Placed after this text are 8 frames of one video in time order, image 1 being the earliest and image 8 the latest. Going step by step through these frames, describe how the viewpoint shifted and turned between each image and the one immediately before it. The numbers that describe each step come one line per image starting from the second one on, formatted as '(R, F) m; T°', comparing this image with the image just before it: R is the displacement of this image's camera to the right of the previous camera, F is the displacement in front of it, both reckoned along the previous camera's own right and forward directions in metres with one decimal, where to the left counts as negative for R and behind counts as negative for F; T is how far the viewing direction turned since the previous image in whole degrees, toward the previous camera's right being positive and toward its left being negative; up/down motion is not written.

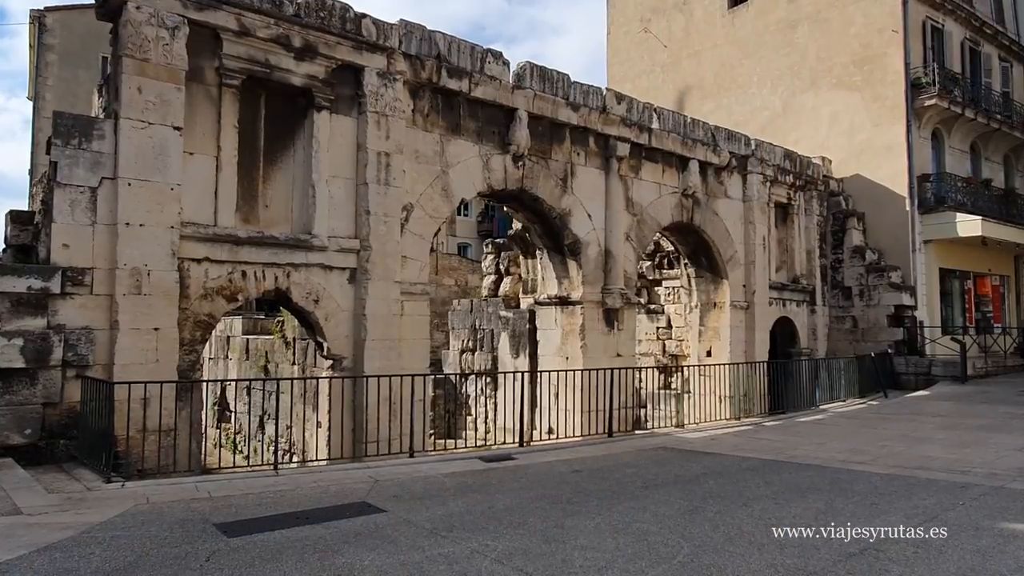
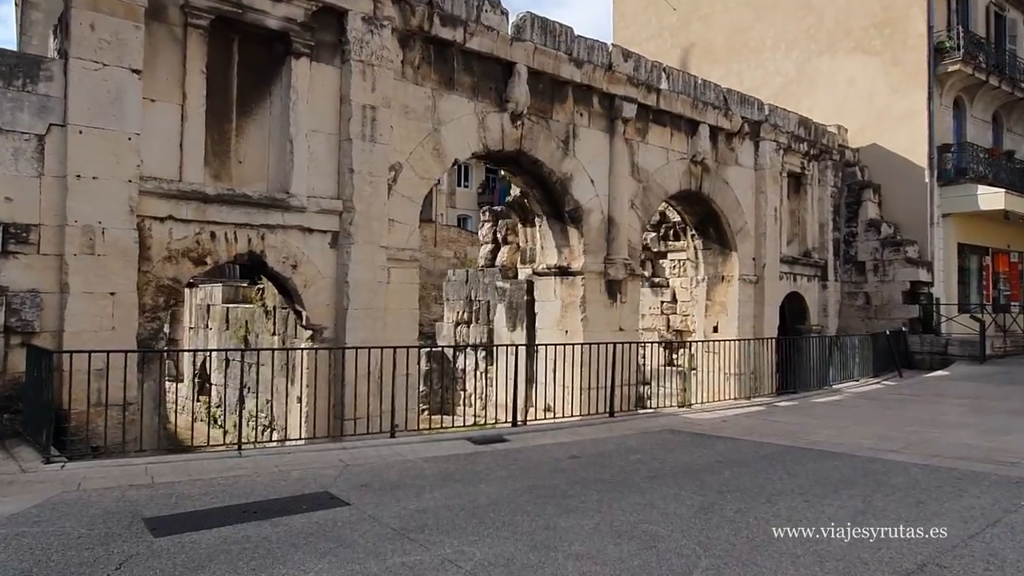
(+0.1, +0.7) m; 0°
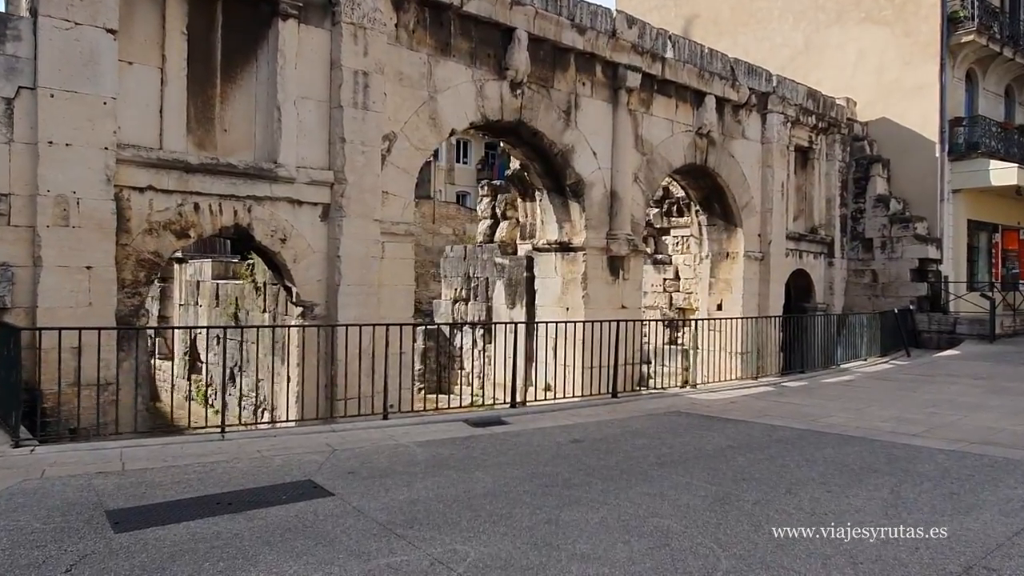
(0.0, +0.4) m; 0°
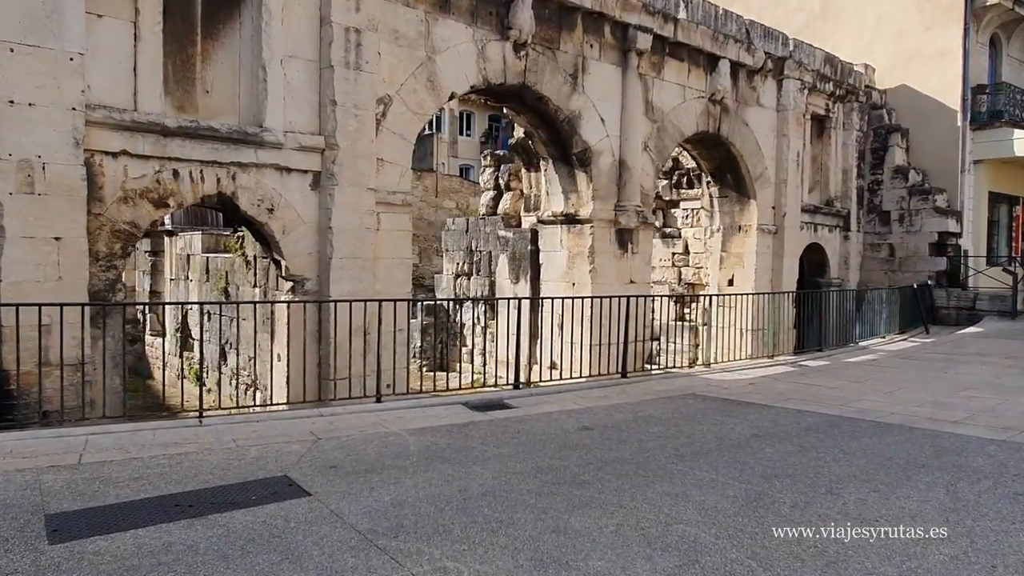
(0.0, +0.5) m; 0°
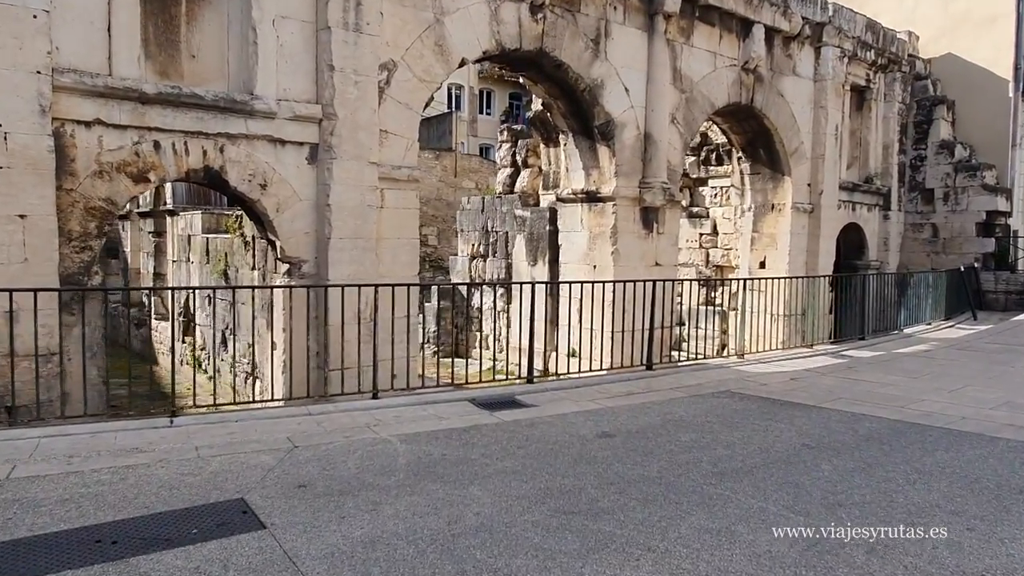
(+0.1, +0.7) m; -2°
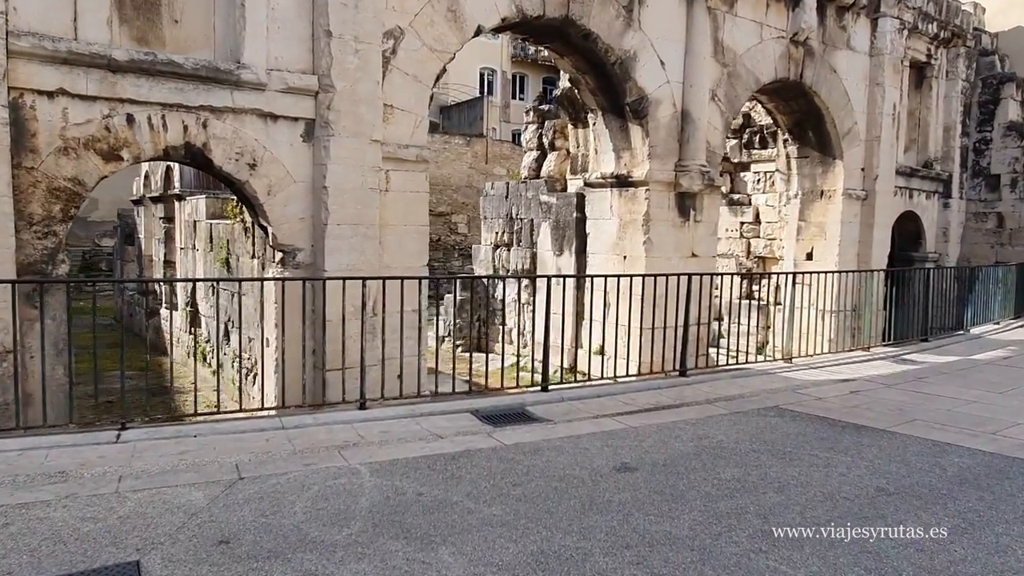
(+0.2, +0.8) m; -3°
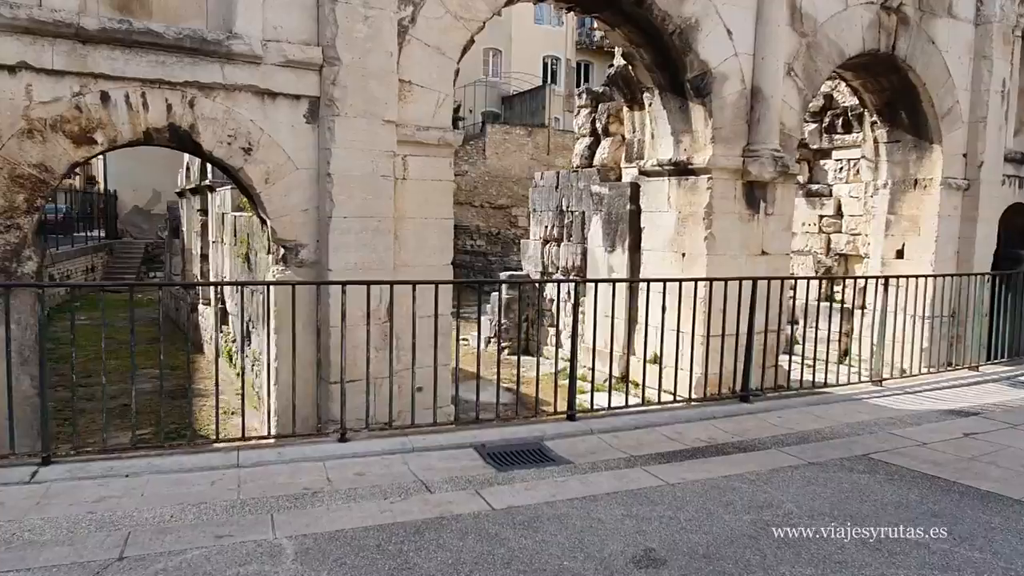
(+0.3, +0.9) m; -5°
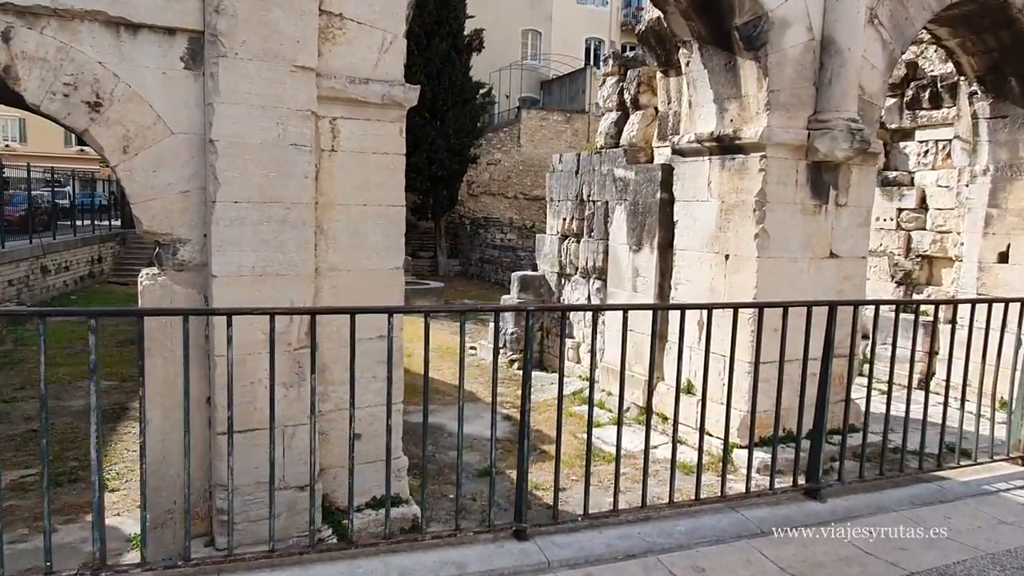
(+0.5, +1.7) m; -4°
